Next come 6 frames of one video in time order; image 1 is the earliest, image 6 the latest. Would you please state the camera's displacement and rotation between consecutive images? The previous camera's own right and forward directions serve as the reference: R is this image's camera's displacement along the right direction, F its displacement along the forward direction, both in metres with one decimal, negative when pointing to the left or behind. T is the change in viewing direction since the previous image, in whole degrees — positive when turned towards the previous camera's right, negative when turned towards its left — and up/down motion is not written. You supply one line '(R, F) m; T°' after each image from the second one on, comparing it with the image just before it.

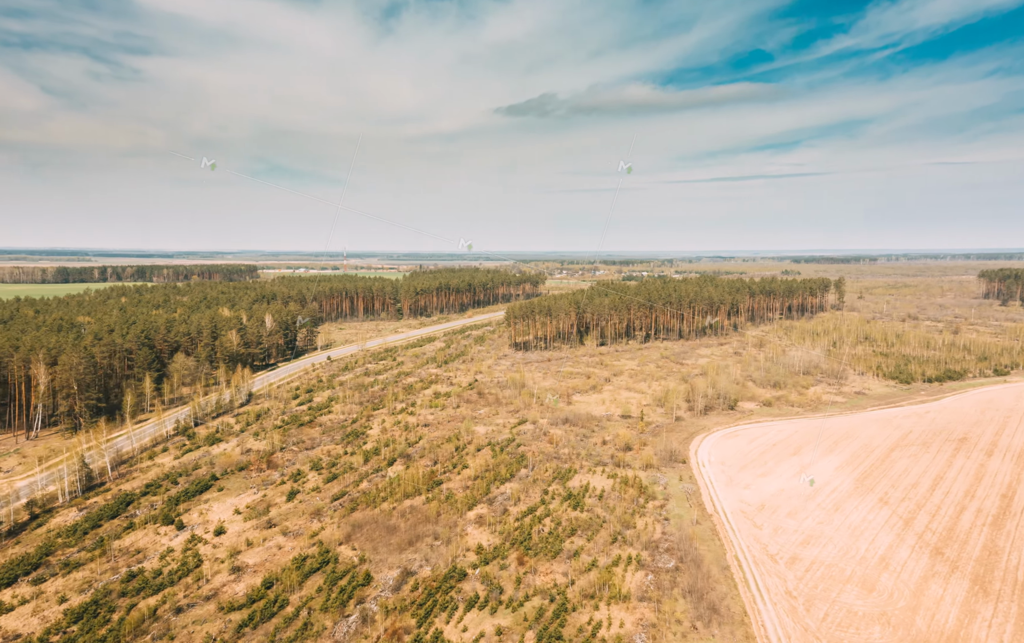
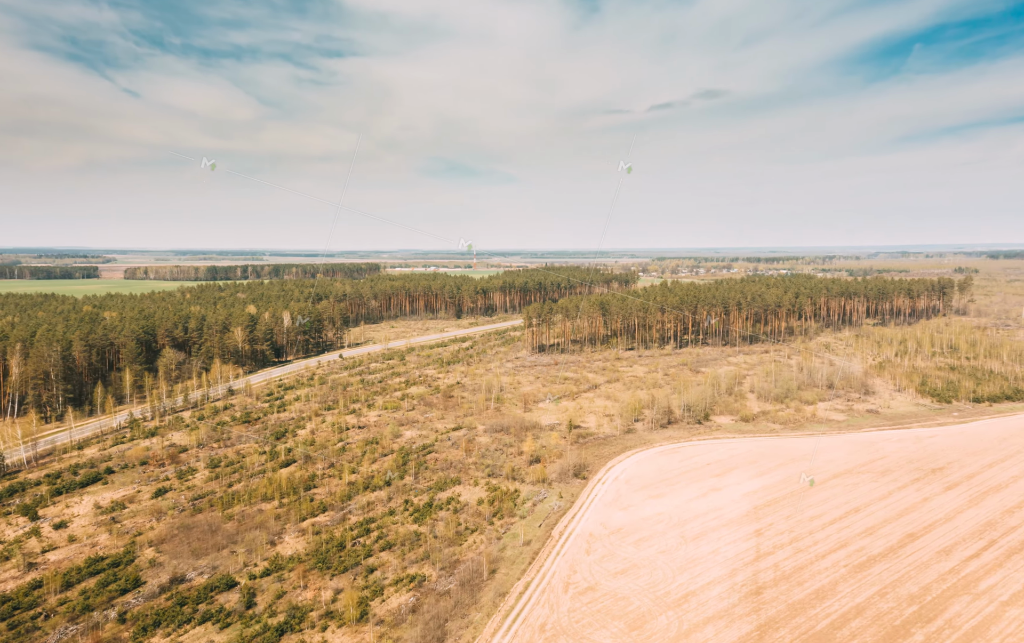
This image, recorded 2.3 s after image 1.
(+6.8, +1.0) m; -6°
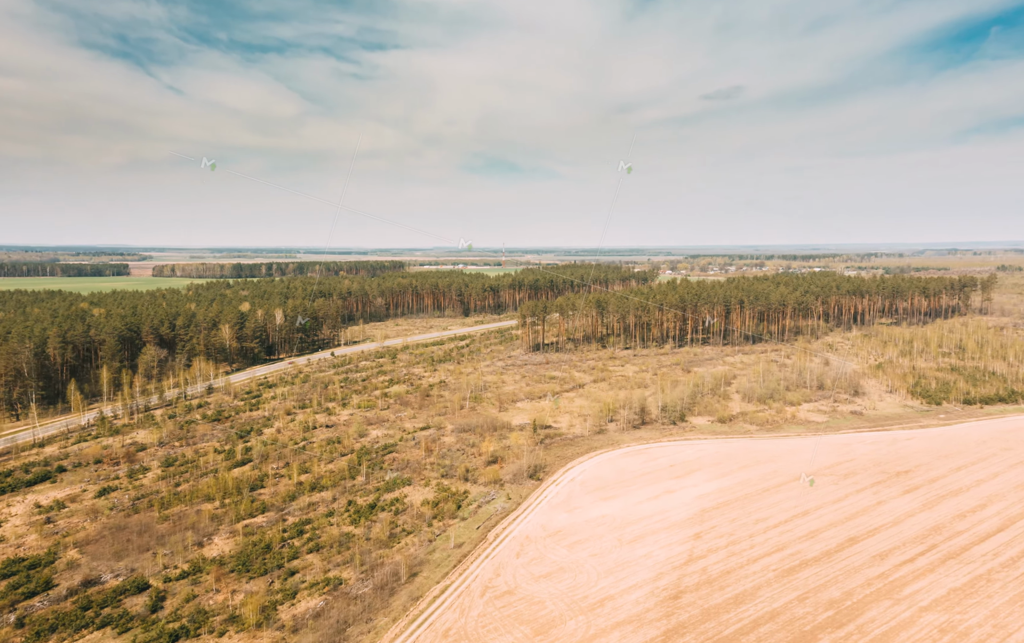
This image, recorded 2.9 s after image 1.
(+2.2, +0.3) m; -1°
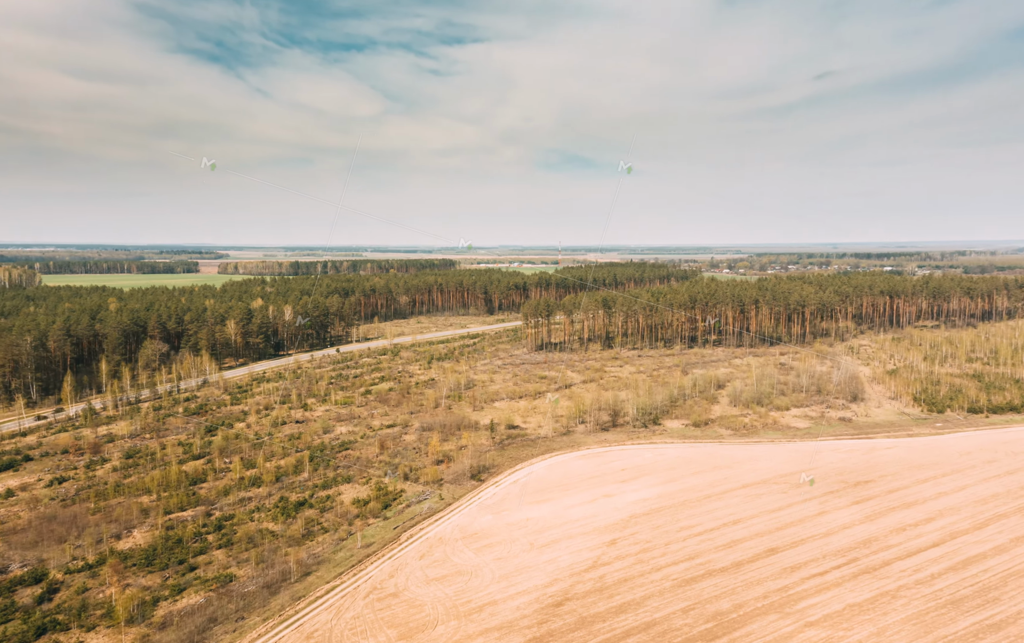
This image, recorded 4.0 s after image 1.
(+3.3, +0.1) m; -3°
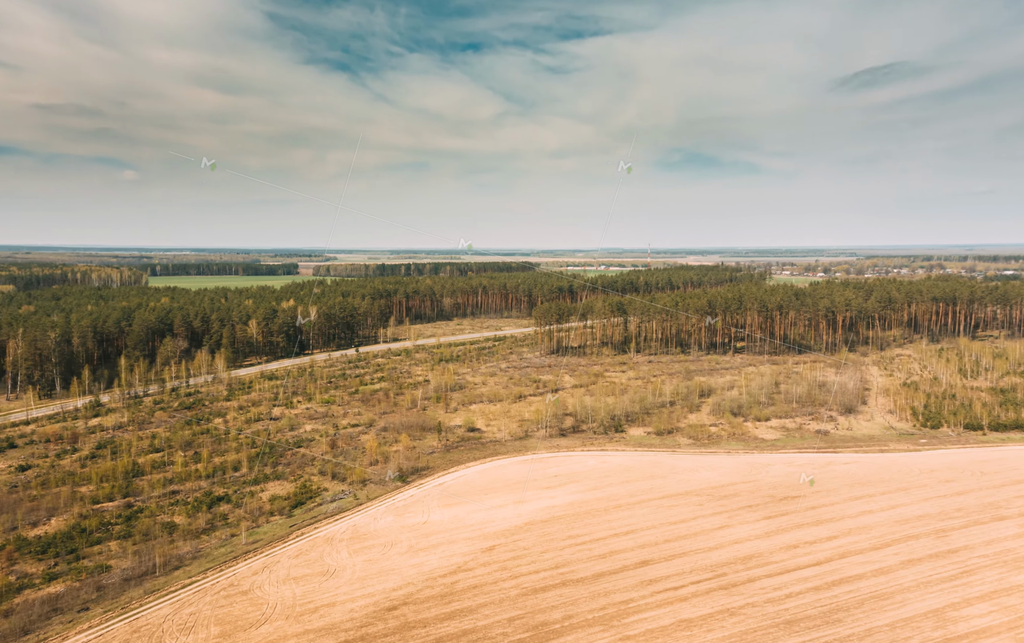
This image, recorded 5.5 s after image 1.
(+4.9, -0.2) m; -5°
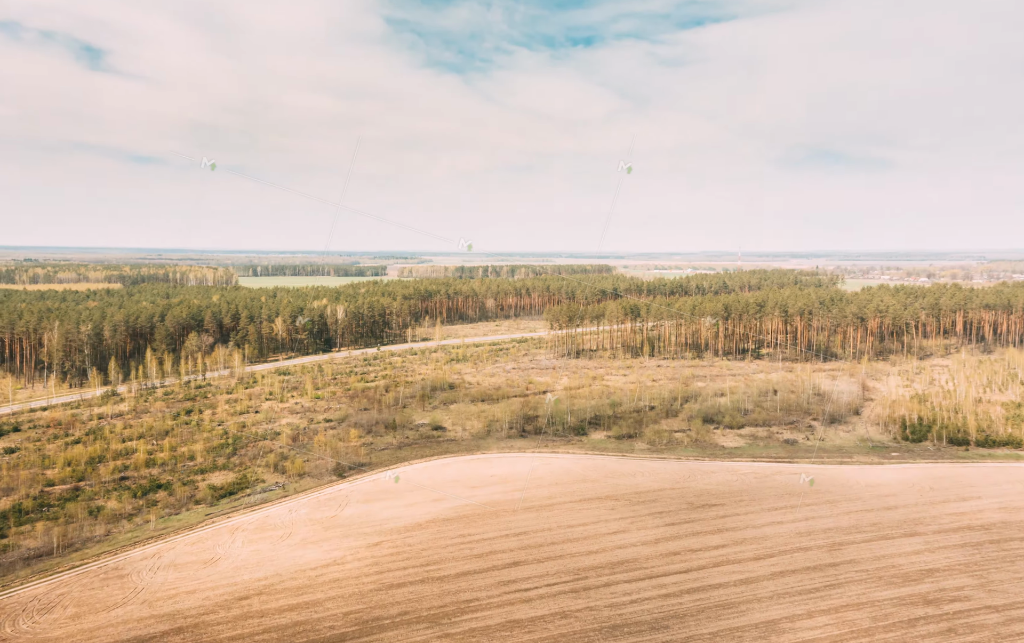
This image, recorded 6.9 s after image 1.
(+5.0, -0.6) m; -5°
